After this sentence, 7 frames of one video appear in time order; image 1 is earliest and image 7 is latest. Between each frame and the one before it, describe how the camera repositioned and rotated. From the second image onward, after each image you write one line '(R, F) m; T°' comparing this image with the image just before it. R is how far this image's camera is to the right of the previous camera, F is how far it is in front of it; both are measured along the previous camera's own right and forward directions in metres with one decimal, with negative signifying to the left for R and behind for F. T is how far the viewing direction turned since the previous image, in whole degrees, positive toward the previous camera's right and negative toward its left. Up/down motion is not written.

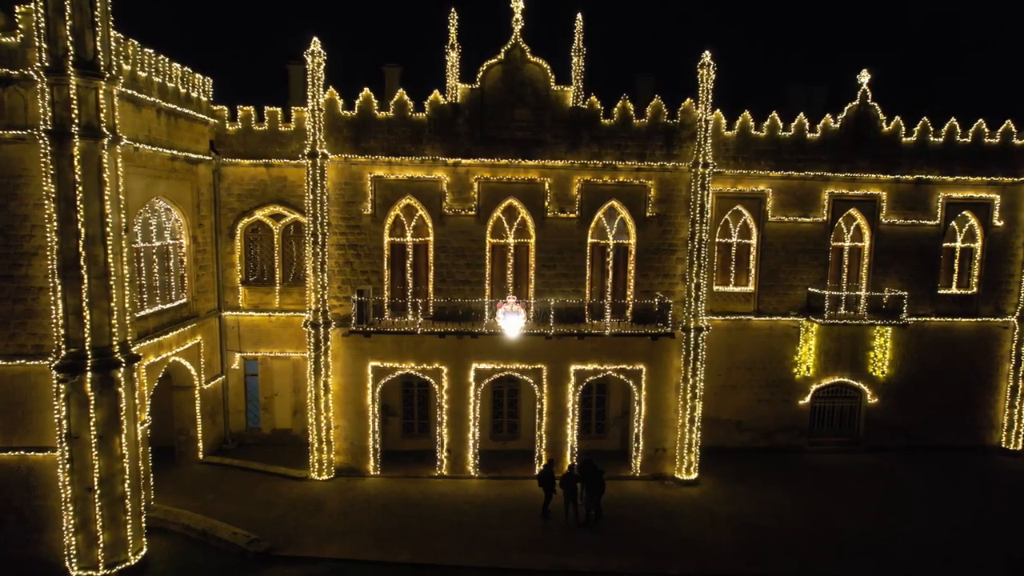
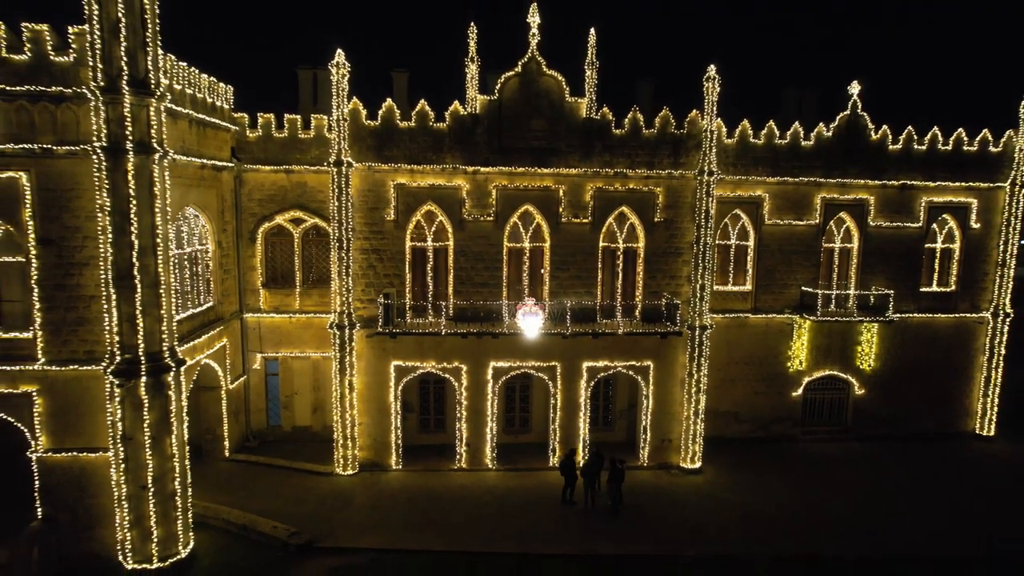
(-0.9, -0.7) m; +2°
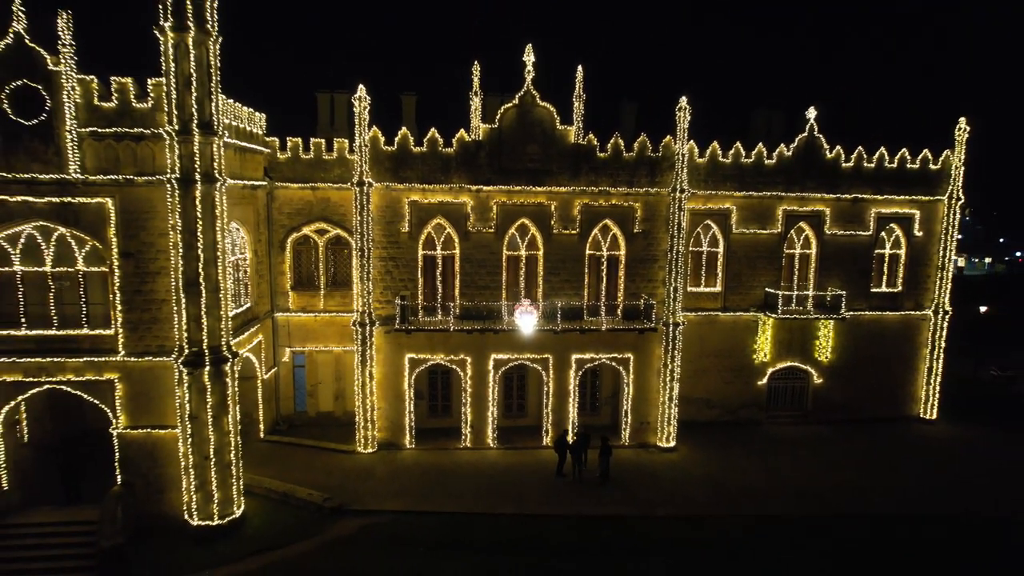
(-0.1, -2.2) m; 0°
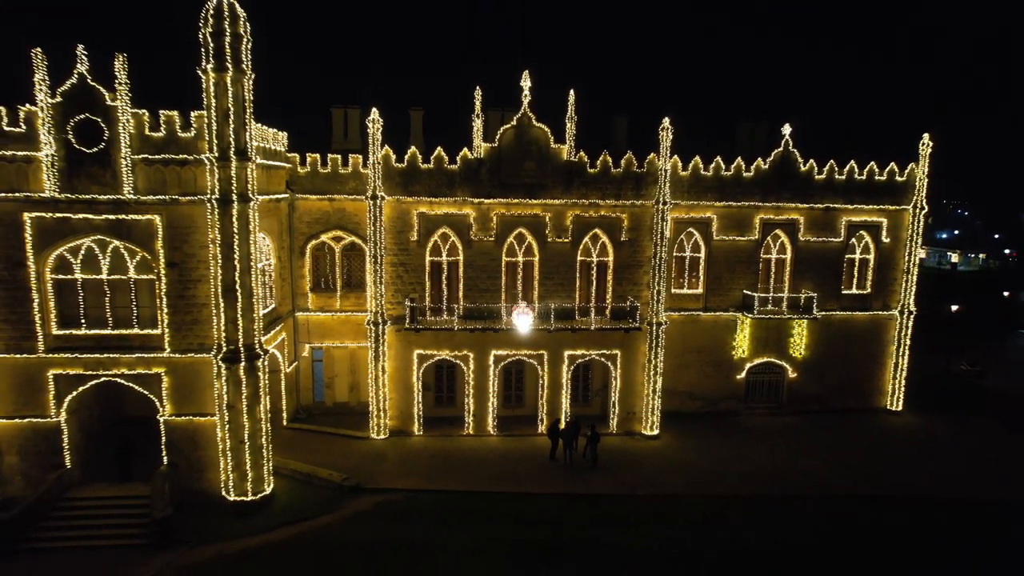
(+0.2, -1.8) m; 0°
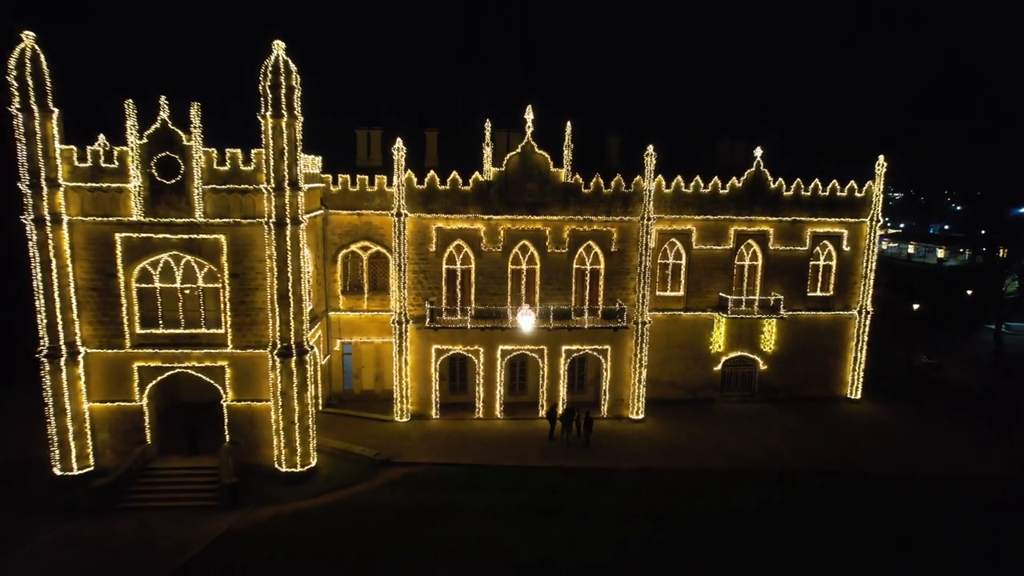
(-0.1, -2.9) m; 0°
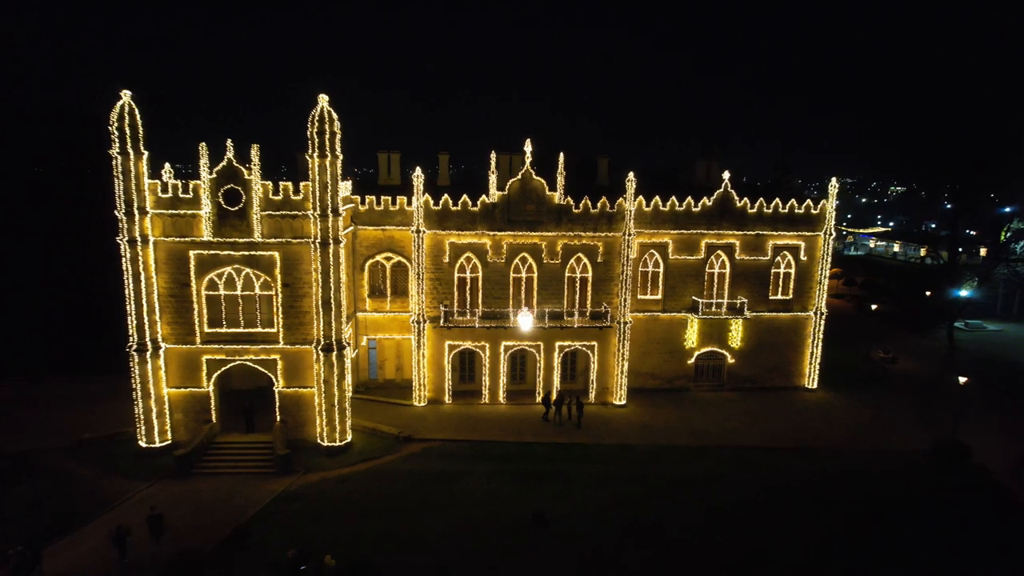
(+0.1, -3.8) m; 0°
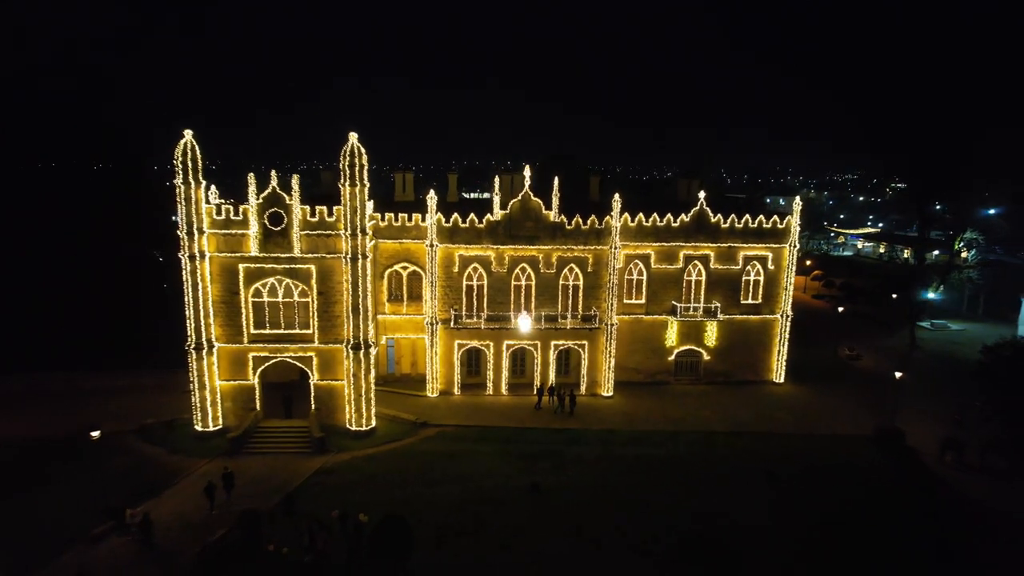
(0.0, -3.6) m; 0°
